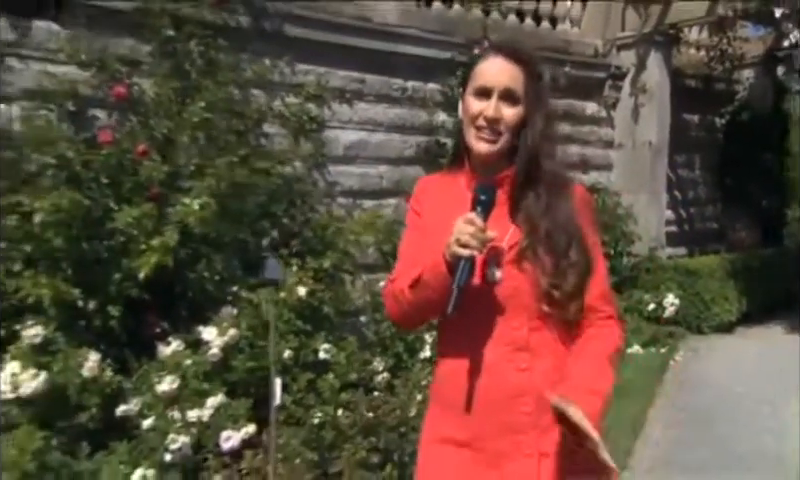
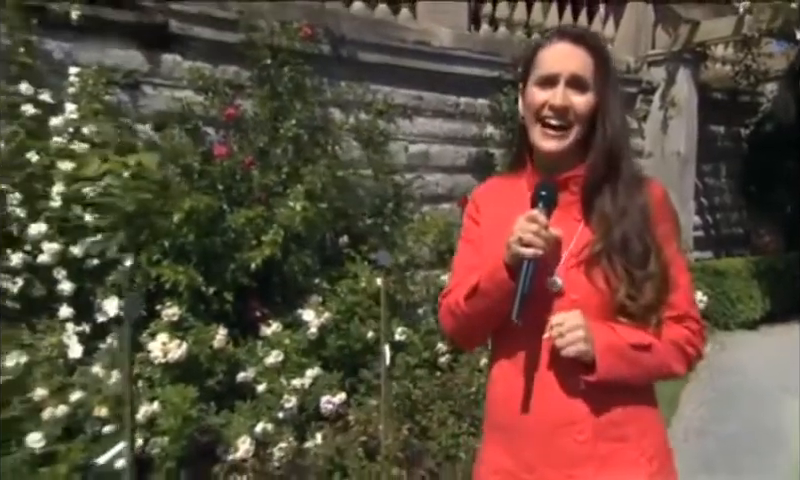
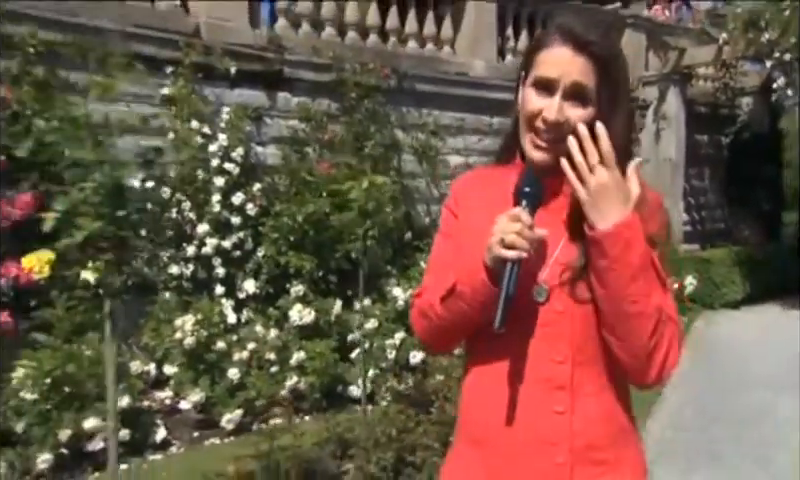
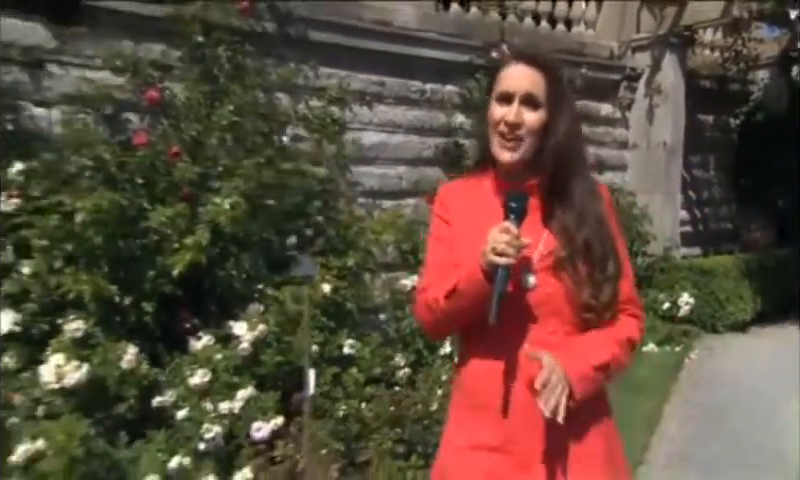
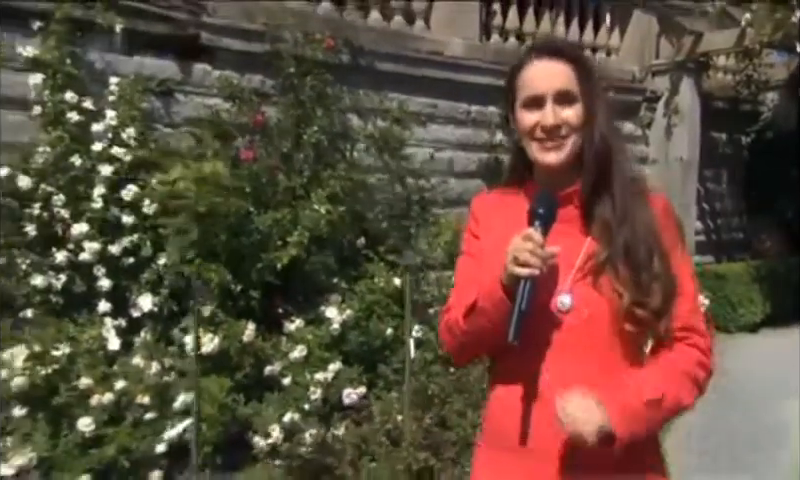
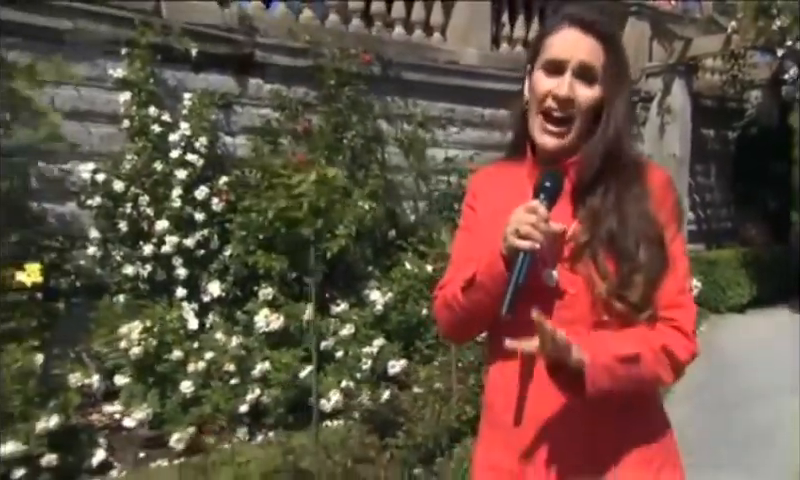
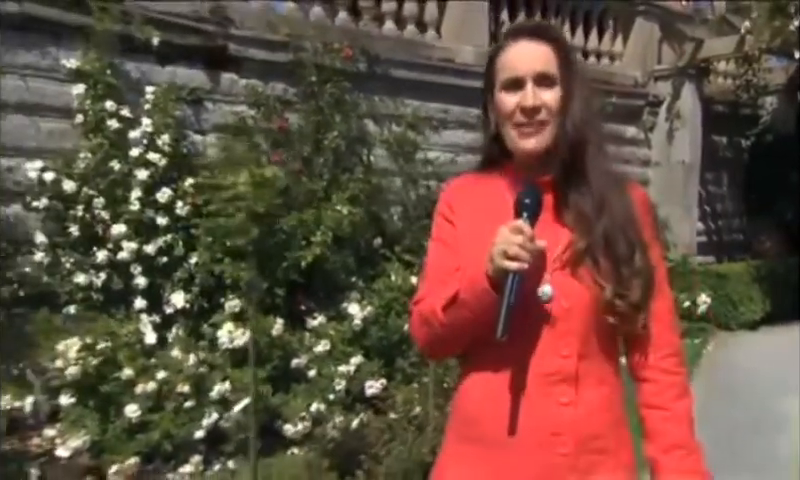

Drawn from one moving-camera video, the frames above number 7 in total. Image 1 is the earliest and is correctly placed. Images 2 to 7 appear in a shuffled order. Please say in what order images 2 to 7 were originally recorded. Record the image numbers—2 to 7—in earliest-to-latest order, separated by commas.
4, 2, 5, 7, 6, 3
